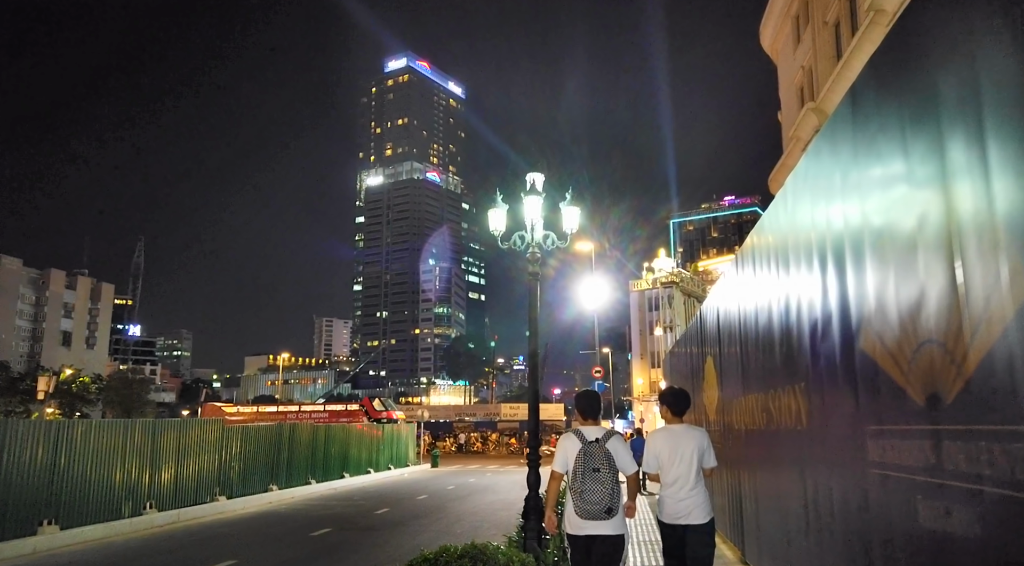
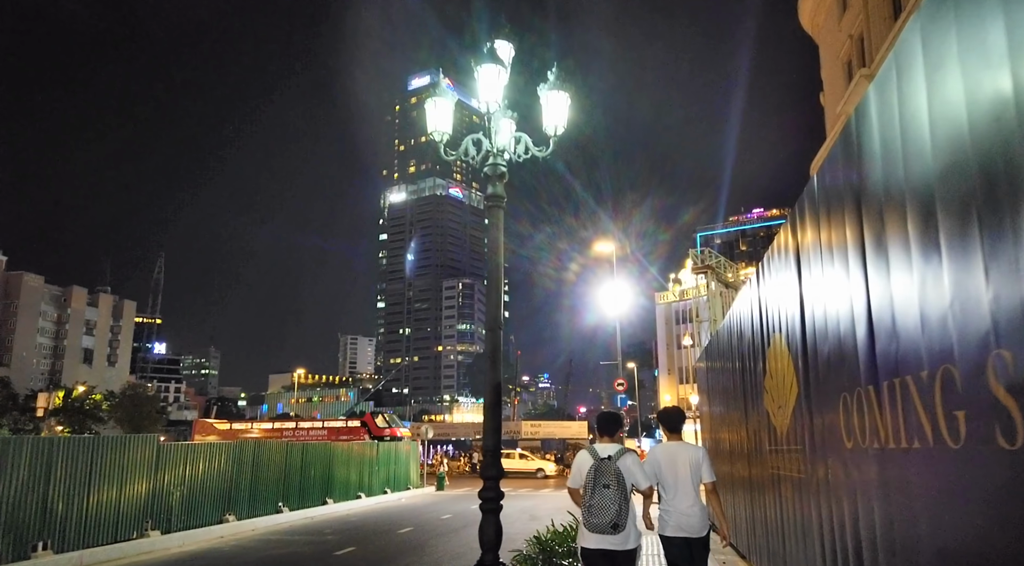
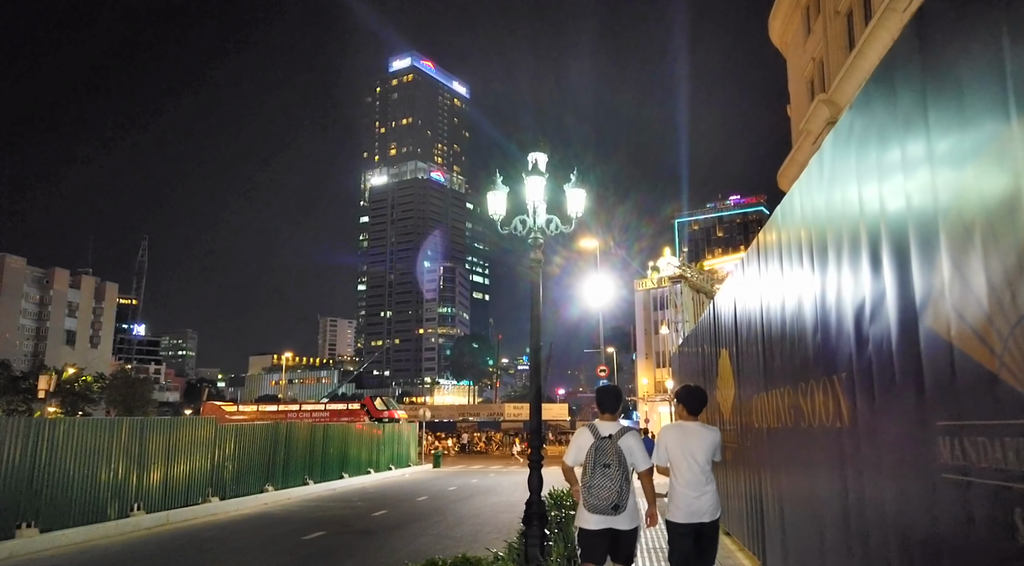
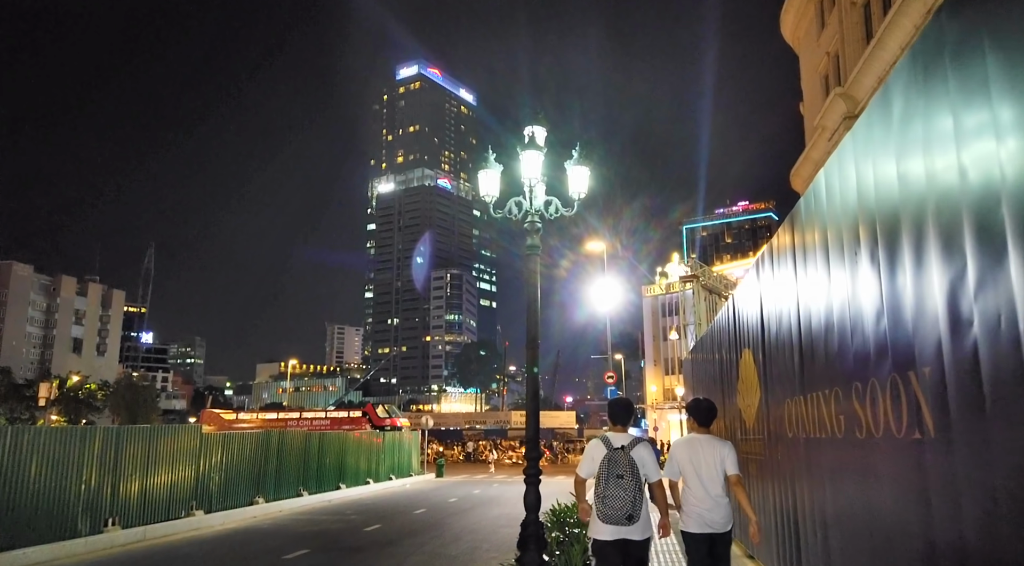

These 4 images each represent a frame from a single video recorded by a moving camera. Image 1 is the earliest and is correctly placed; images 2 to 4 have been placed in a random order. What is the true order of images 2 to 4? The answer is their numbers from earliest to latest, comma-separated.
3, 4, 2
